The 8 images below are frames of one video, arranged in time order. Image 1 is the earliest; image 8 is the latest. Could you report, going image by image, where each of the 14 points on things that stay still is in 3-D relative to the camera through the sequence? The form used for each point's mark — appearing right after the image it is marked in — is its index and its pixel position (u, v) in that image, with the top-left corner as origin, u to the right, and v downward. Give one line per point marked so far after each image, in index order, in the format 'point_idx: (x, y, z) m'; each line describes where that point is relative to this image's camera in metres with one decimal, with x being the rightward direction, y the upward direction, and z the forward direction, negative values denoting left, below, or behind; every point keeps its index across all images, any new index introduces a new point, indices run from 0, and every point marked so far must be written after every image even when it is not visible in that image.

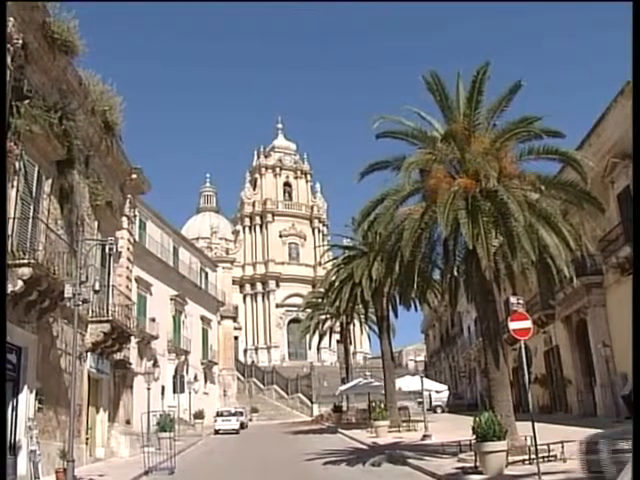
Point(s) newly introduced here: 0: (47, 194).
0: (-4.7, +0.8, +17.2) m
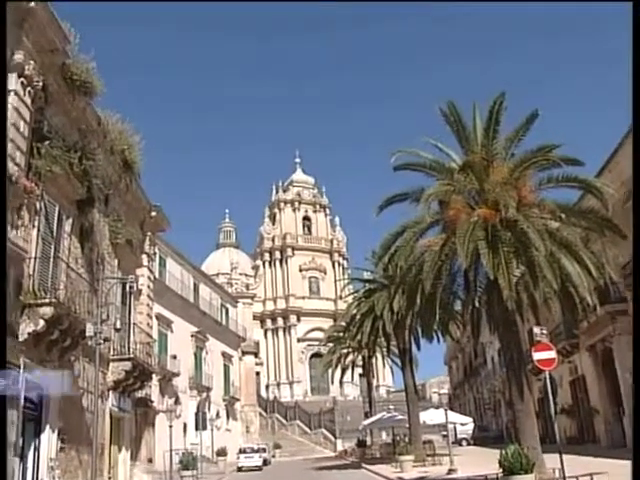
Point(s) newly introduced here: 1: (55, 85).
0: (-4.4, +0.1, +17.3) m
1: (-4.9, +2.8, +18.1) m
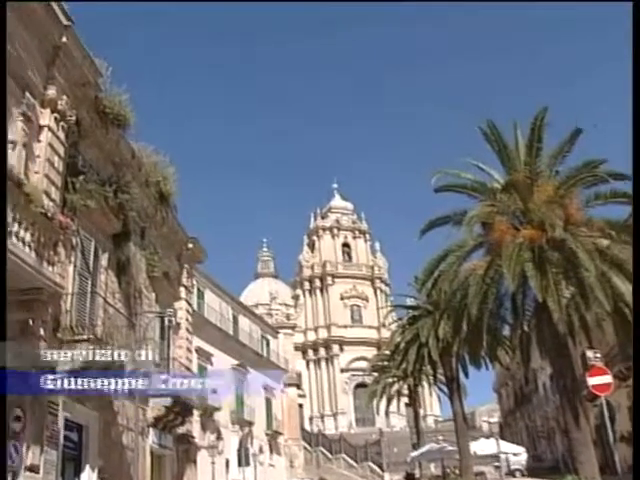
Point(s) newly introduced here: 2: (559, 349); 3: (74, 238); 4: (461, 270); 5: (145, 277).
0: (-3.7, -0.5, +17.1) m
1: (-4.2, +2.2, +18.0) m
2: (+3.0, -1.4, +12.6) m
3: (-4.0, 0.0, +16.1) m
4: (+1.8, -0.4, +12.9) m
5: (-3.3, -0.7, +18.4) m
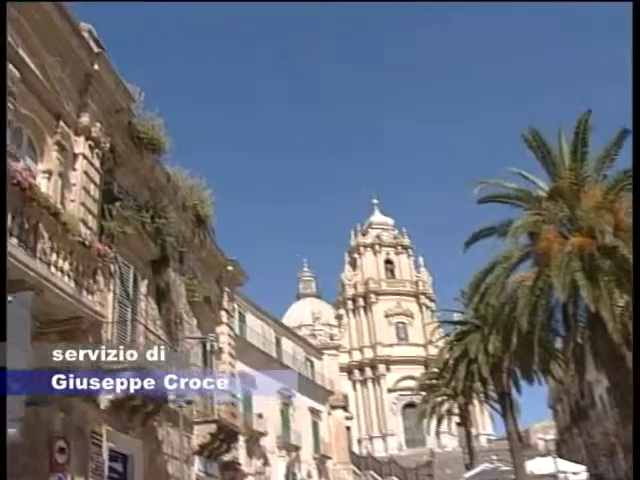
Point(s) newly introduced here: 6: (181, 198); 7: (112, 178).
0: (-3.0, -0.9, +16.9) m
1: (-3.6, +1.7, +17.9) m
2: (+3.6, -1.5, +12.1) m
3: (-3.3, -0.4, +15.9) m
4: (+2.4, -0.5, +12.5) m
5: (-2.5, -1.2, +18.2) m
6: (-2.5, +0.7, +17.9) m
7: (-3.6, +1.1, +17.2) m
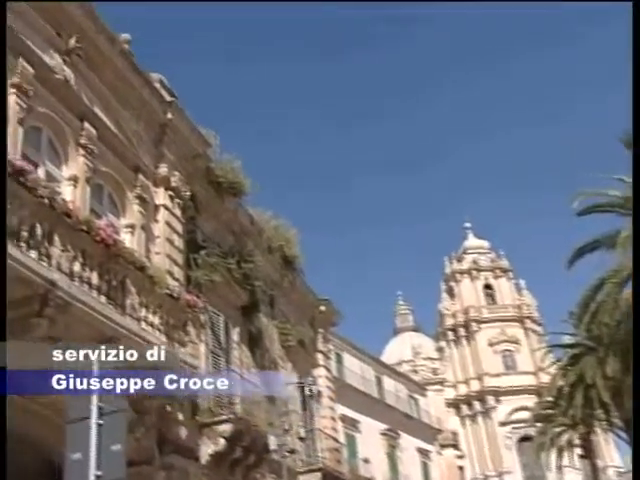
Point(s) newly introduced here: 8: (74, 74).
0: (-1.4, -1.7, +16.4) m
1: (-2.1, +0.8, +17.6) m
2: (+4.7, -1.5, +11.0) m
3: (-1.8, -1.2, +15.4) m
4: (+3.5, -0.7, +11.5) m
5: (-0.7, -1.9, +17.6) m
6: (-0.9, 0.0, +17.4) m
7: (-2.1, +0.2, +16.9) m
8: (-3.8, +2.6, +15.4) m
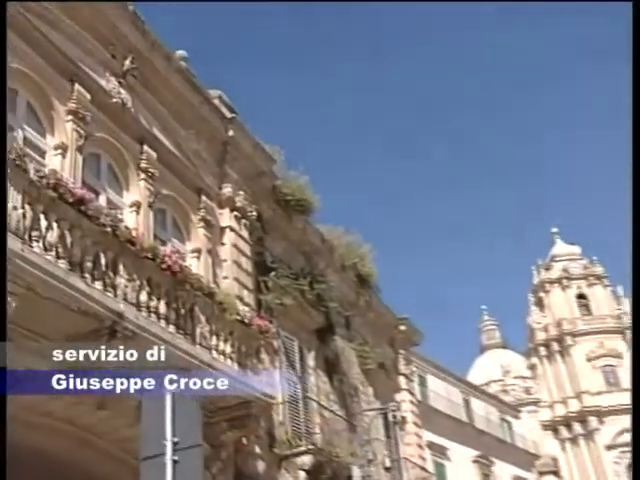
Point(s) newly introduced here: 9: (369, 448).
0: (-0.1, -2.0, +15.5) m
1: (-0.8, +0.5, +16.8) m
2: (+5.6, -1.4, +9.7) m
3: (-0.7, -1.5, +14.6) m
4: (+4.3, -0.6, +10.3) m
5: (+0.7, -2.2, +16.7) m
6: (+0.3, -0.3, +16.5) m
7: (-0.9, -0.1, +16.1) m
8: (-2.8, +2.1, +14.8) m
9: (+0.8, -3.2, +15.2) m
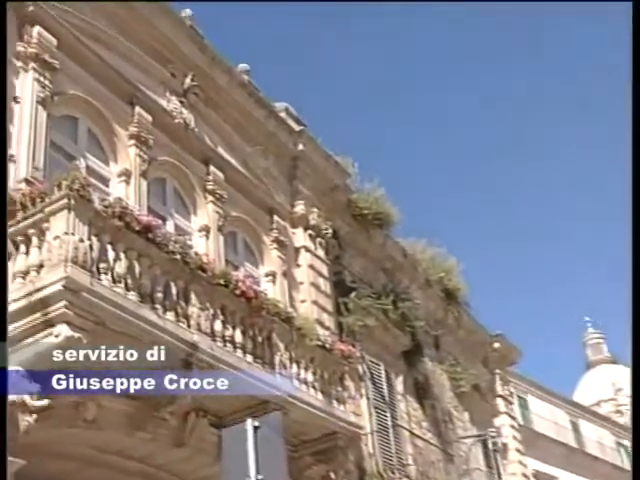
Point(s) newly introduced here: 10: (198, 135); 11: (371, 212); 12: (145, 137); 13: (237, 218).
0: (+1.2, -2.2, +14.4) m
1: (+0.4, +0.2, +15.8) m
2: (+6.3, -1.2, +8.1) m
3: (+0.5, -1.7, +13.5) m
4: (+5.1, -0.5, +8.9) m
5: (+2.1, -2.4, +15.5) m
6: (+1.6, -0.6, +15.4) m
7: (+0.3, -0.4, +15.0) m
8: (-1.8, +1.8, +14.0) m
9: (+2.1, -3.3, +14.0) m
10: (-1.7, +1.5, +13.8) m
11: (+0.8, +0.4, +15.4) m
12: (-2.3, +1.3, +12.7) m
13: (-1.2, +0.3, +14.0) m
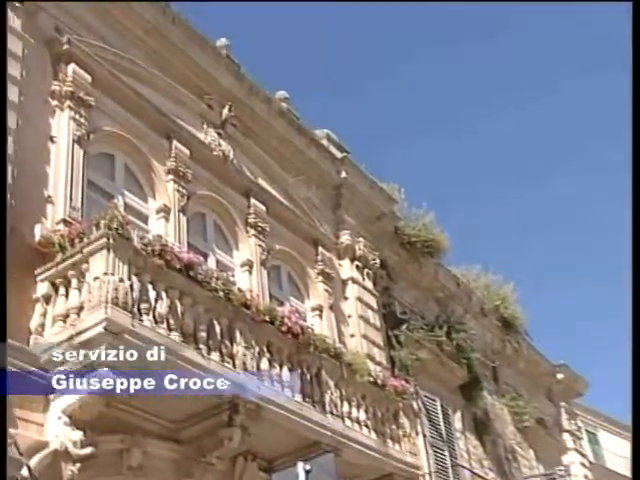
0: (+1.9, -2.6, +13.6) m
1: (+1.1, -0.3, +15.1) m
2: (+6.7, -1.1, +7.1) m
3: (+1.2, -2.1, +12.8) m
4: (+5.5, -0.6, +8.0) m
5: (+2.9, -2.8, +14.6) m
6: (+2.3, -1.0, +14.6) m
7: (+1.0, -0.8, +14.4) m
8: (-1.2, +1.3, +13.5) m
9: (+2.9, -3.7, +13.1) m
10: (-1.1, +1.0, +13.3) m
11: (+1.5, 0.0, +14.8) m
12: (-1.7, +0.9, +12.3) m
13: (-0.6, -0.1, +13.4) m
